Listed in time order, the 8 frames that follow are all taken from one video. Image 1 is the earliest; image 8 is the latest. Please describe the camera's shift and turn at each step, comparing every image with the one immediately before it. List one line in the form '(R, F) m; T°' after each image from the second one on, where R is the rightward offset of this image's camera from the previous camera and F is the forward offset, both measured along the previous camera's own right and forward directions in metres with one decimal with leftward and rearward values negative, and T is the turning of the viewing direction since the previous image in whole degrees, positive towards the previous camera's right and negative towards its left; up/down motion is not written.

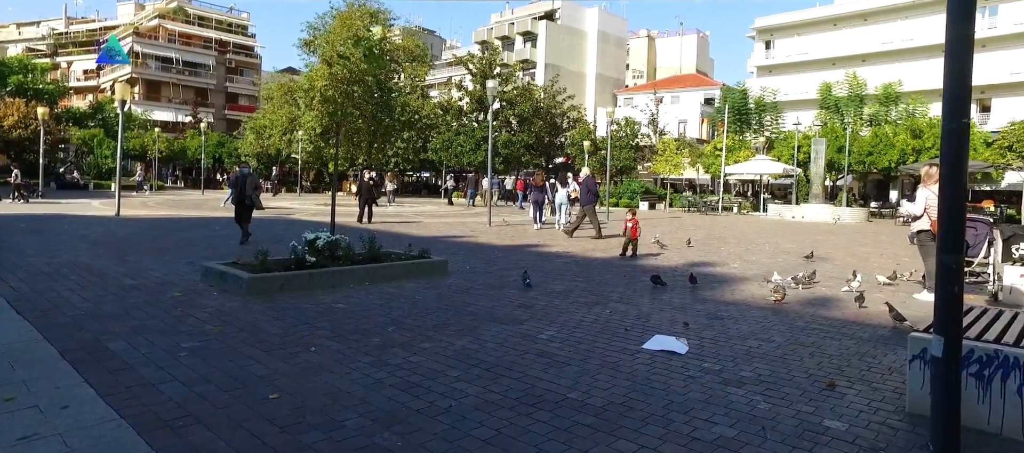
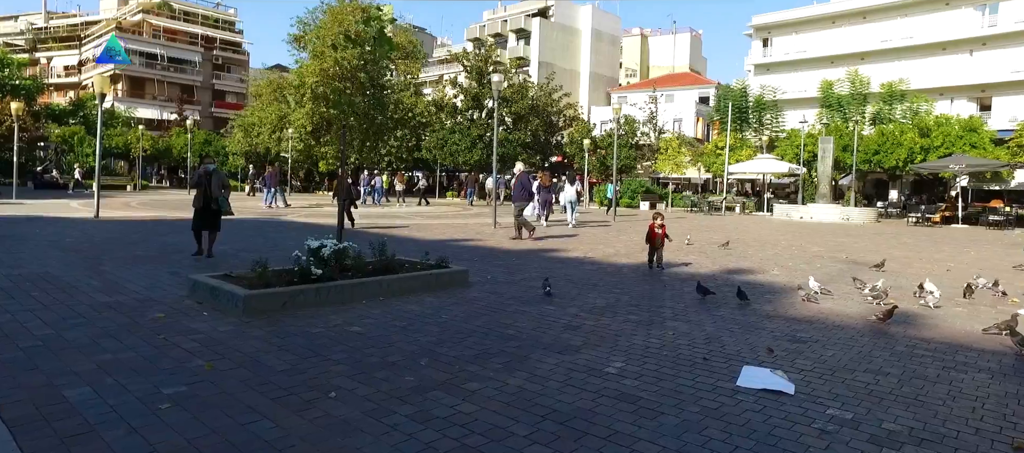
(-0.5, +1.1) m; +1°
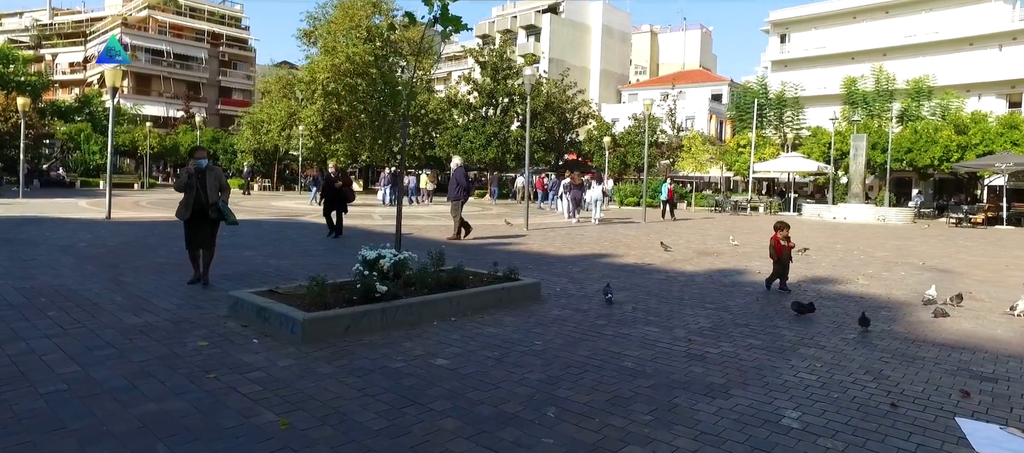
(-0.8, +1.0) m; 0°
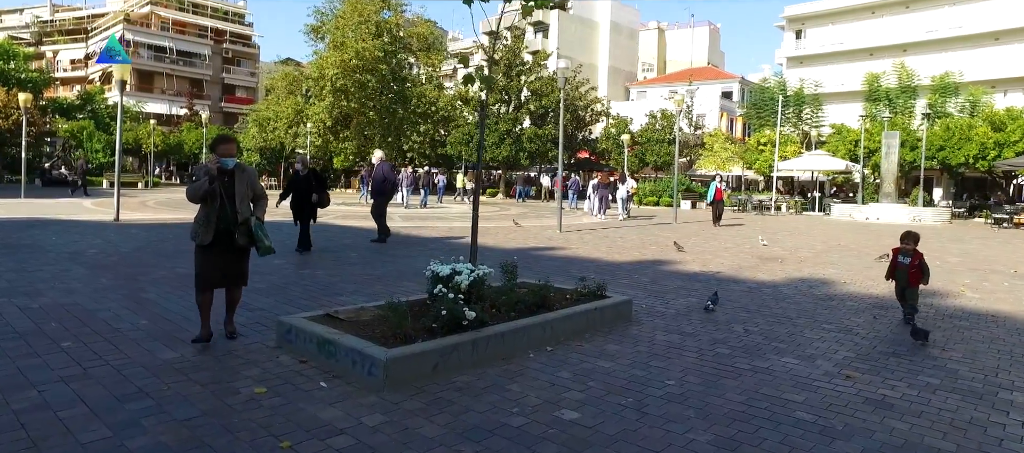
(-0.8, +1.1) m; 0°
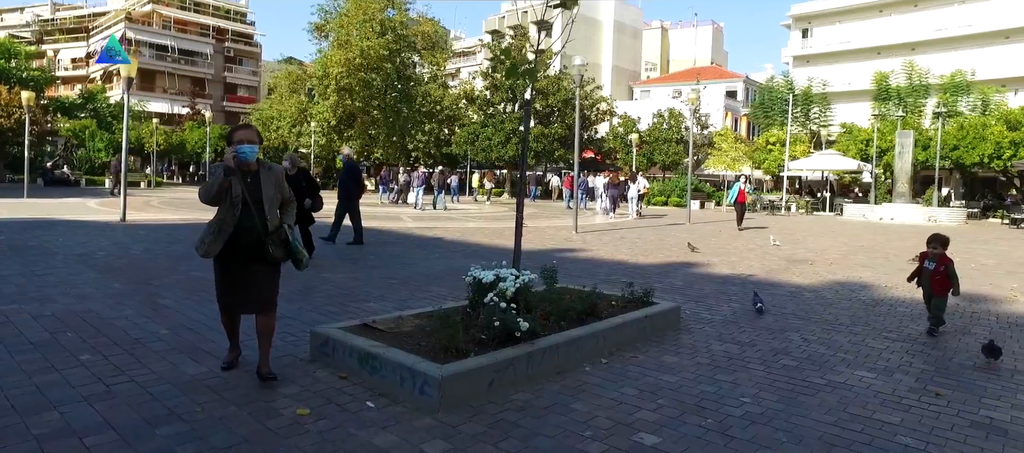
(-0.4, +0.4) m; 0°
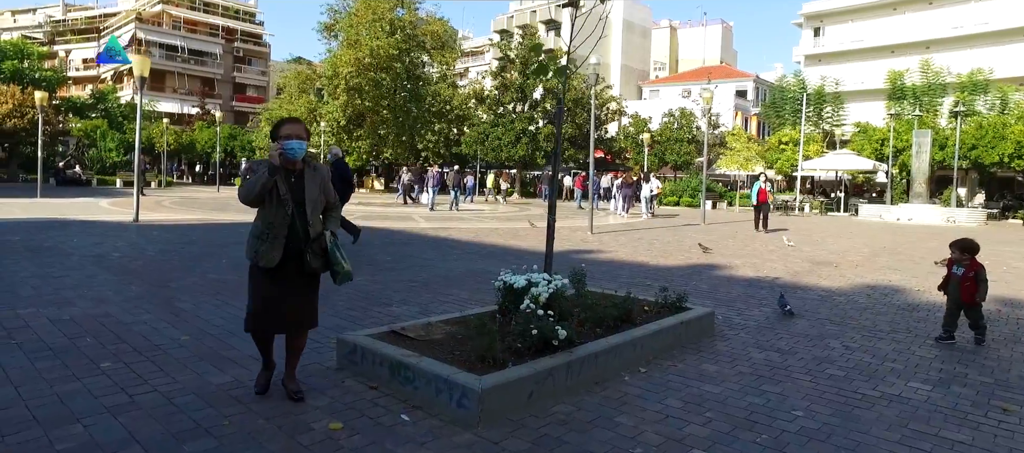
(-0.2, +0.2) m; -1°
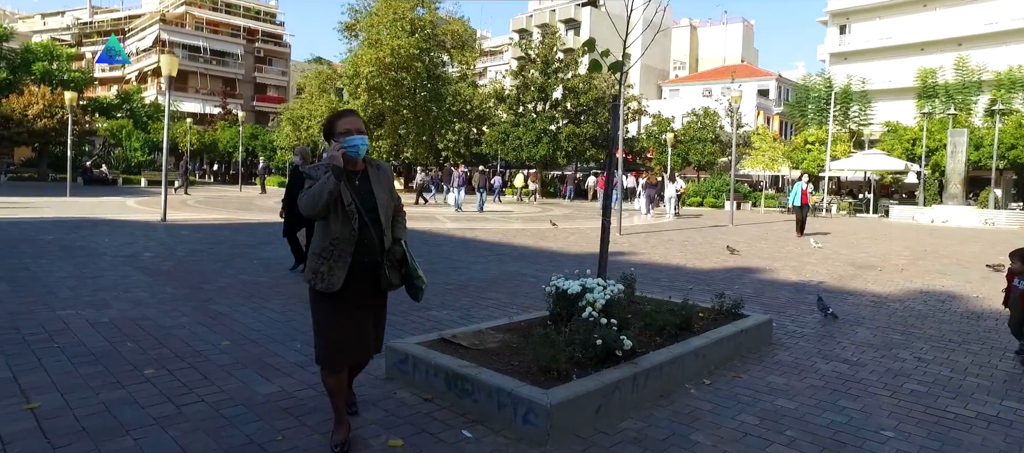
(-0.3, +0.2) m; -1°
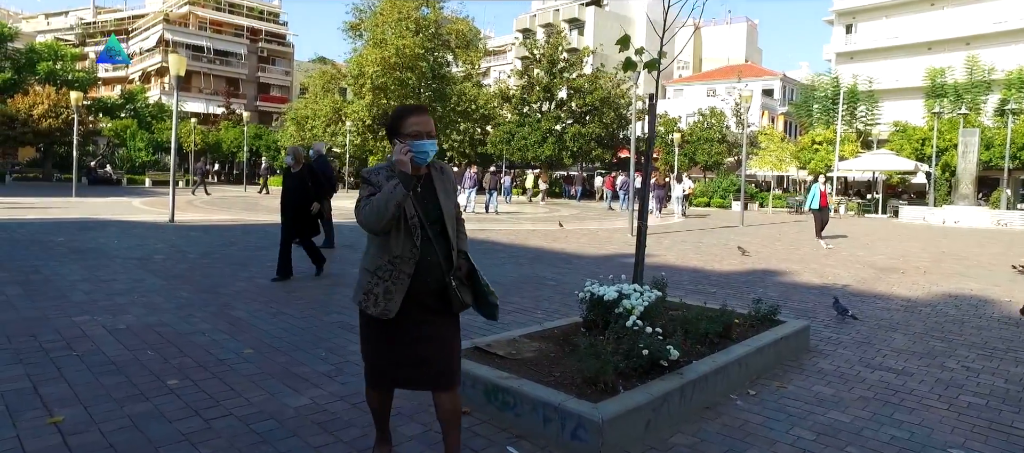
(-0.2, +0.2) m; 0°
